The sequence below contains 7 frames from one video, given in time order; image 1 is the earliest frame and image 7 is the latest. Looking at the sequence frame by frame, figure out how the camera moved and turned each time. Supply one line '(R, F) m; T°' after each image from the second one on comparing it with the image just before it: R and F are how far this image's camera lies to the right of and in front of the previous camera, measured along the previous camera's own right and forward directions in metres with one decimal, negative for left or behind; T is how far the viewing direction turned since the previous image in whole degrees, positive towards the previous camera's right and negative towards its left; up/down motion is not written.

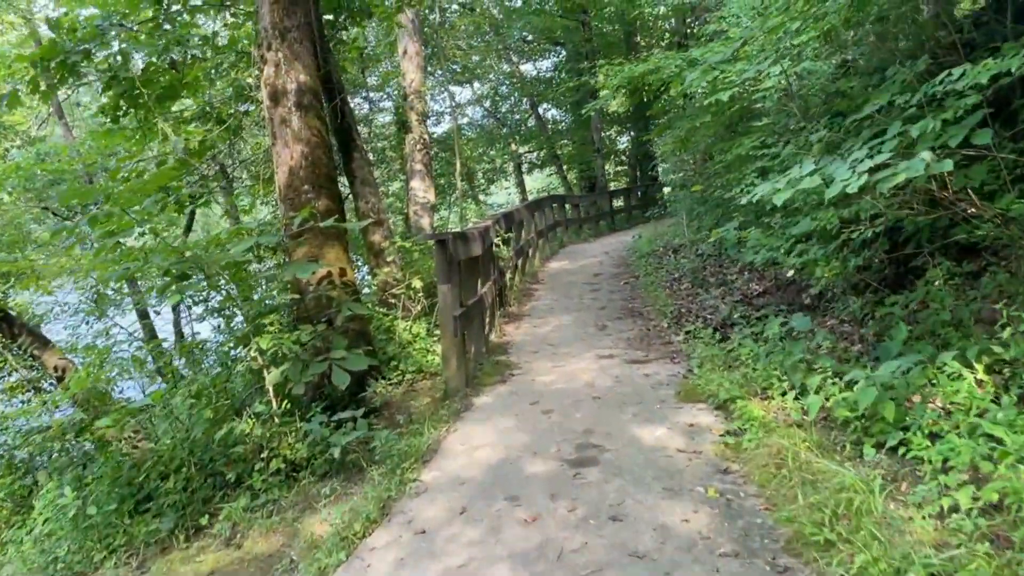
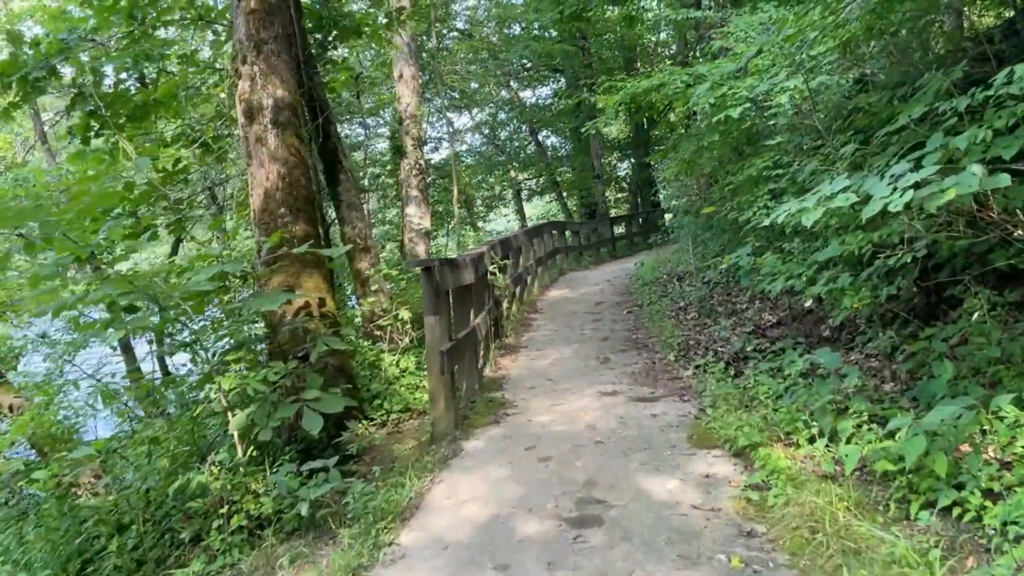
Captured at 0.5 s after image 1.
(0.0, +0.4) m; 0°
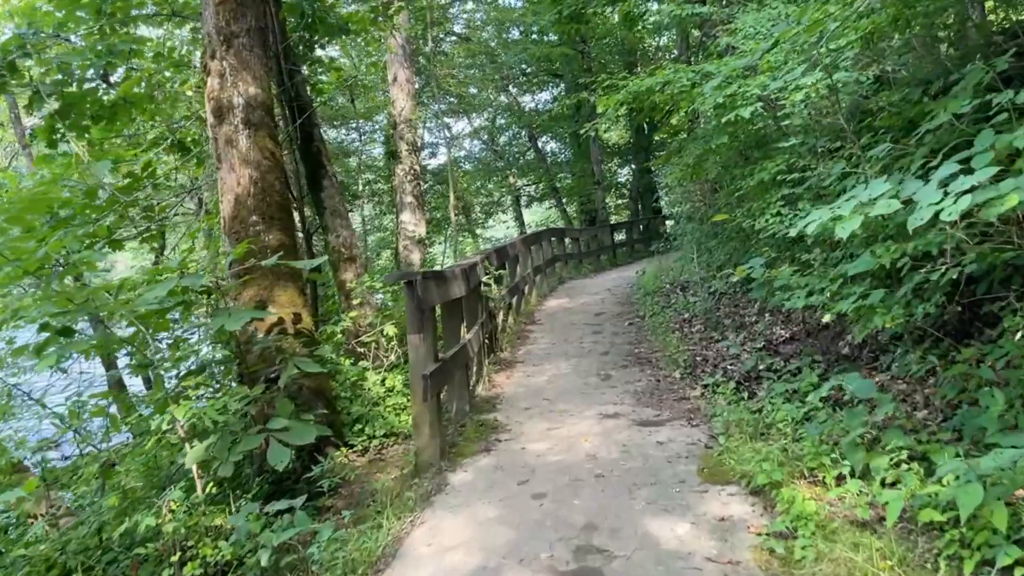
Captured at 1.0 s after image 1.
(0.0, +0.4) m; 0°
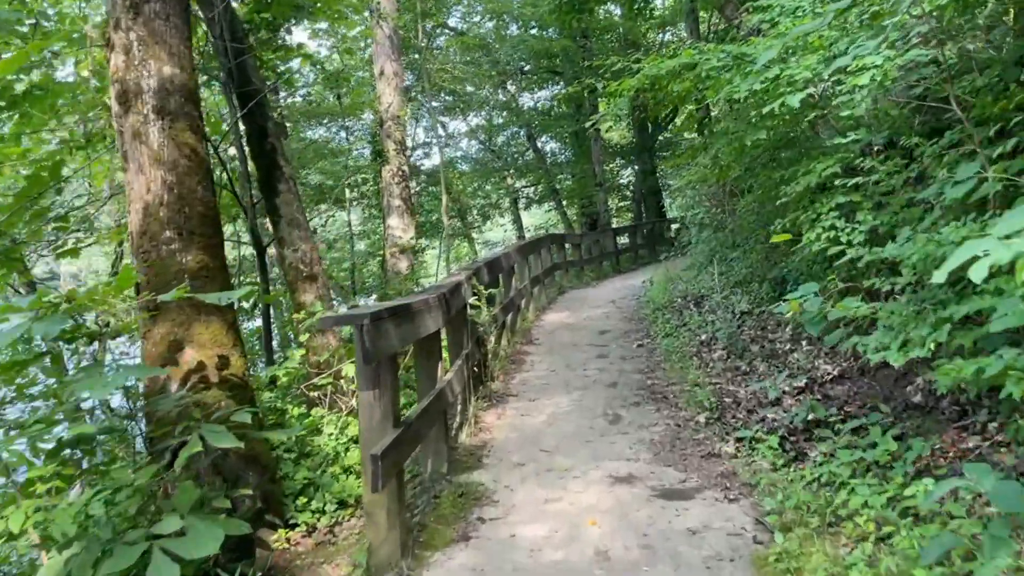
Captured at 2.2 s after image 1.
(+0.1, +1.0) m; 0°
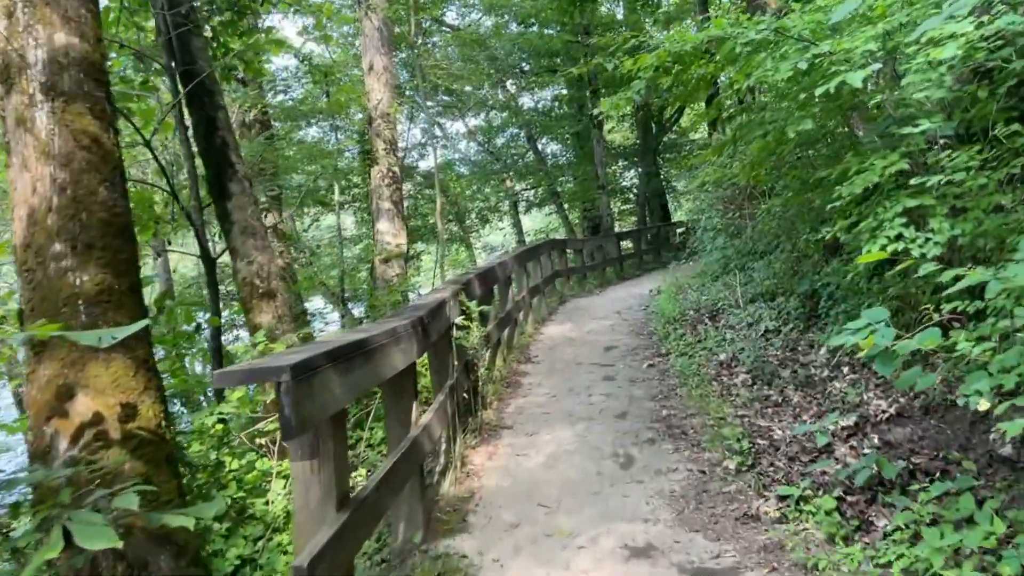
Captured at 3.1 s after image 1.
(0.0, +0.8) m; 0°
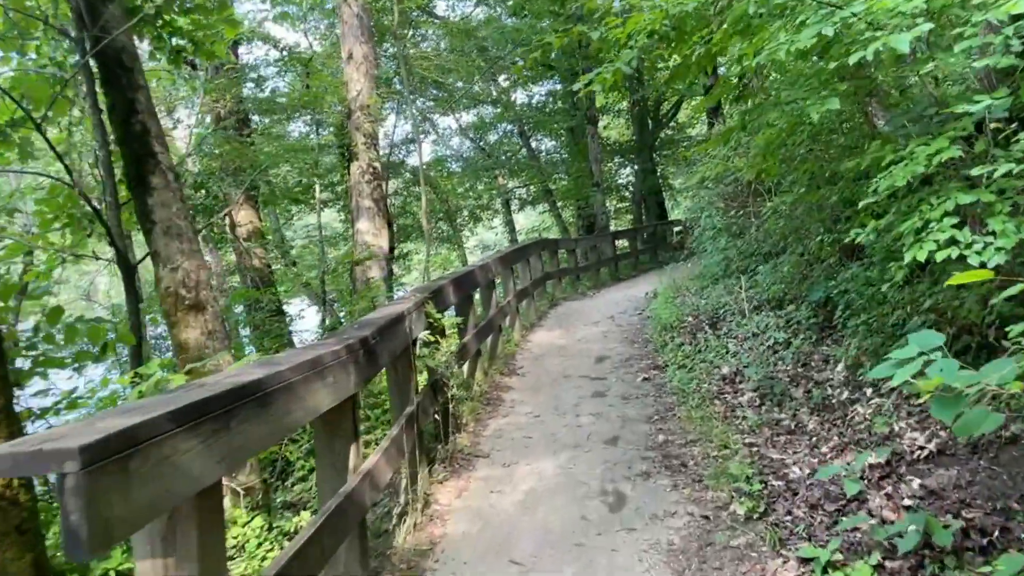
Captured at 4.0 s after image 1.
(+0.1, +0.6) m; 0°
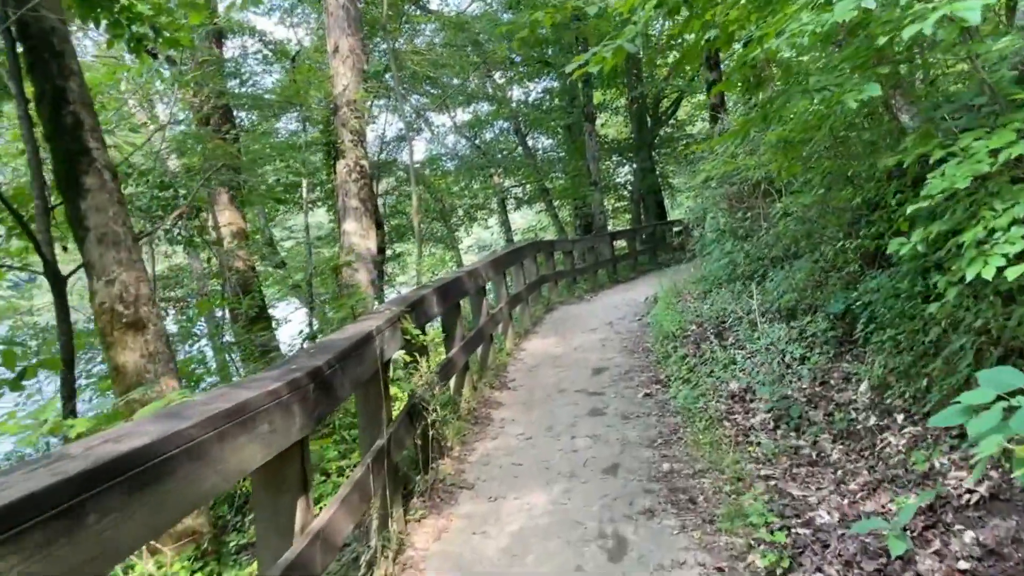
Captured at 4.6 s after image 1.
(0.0, +0.5) m; 0°
